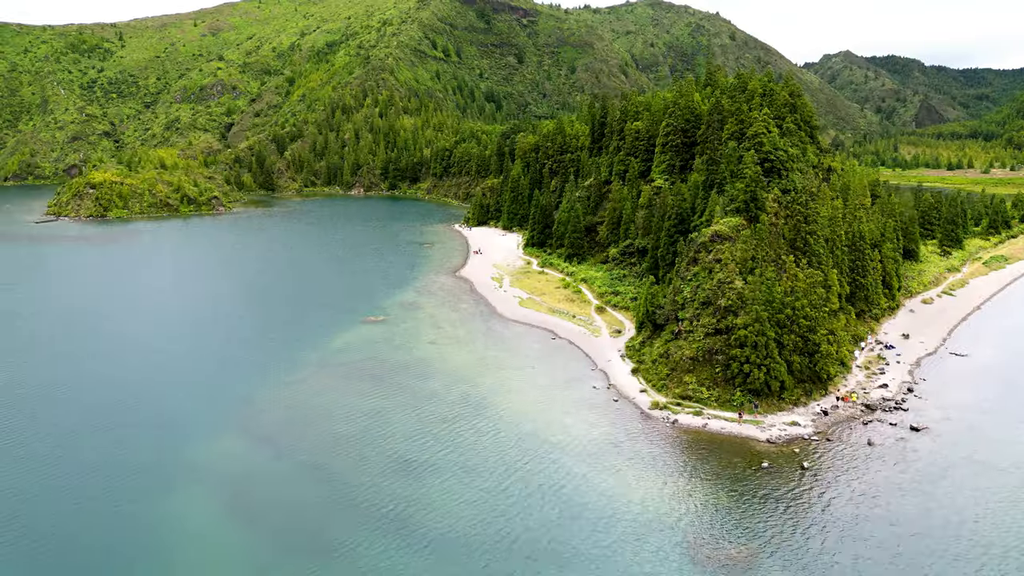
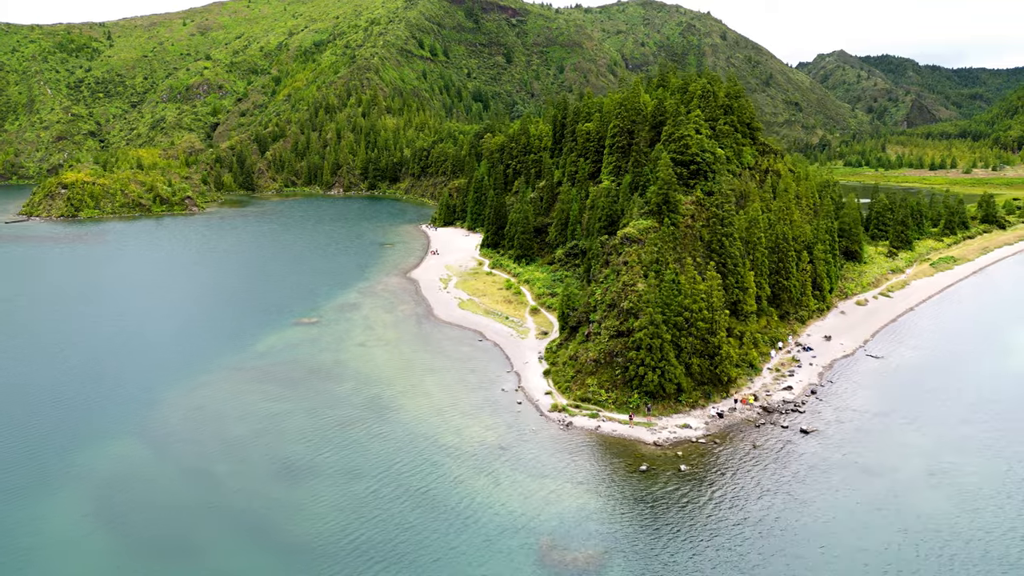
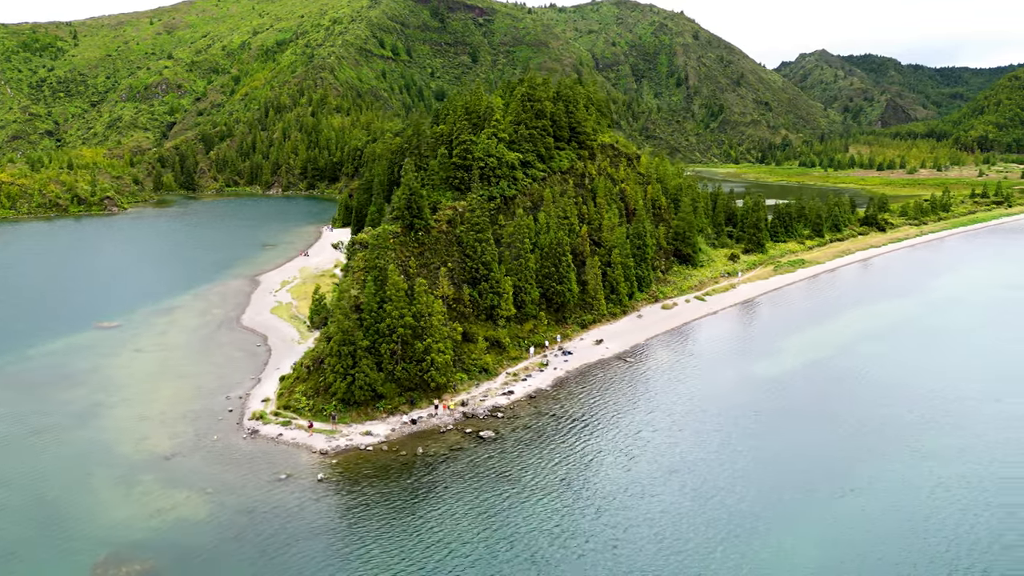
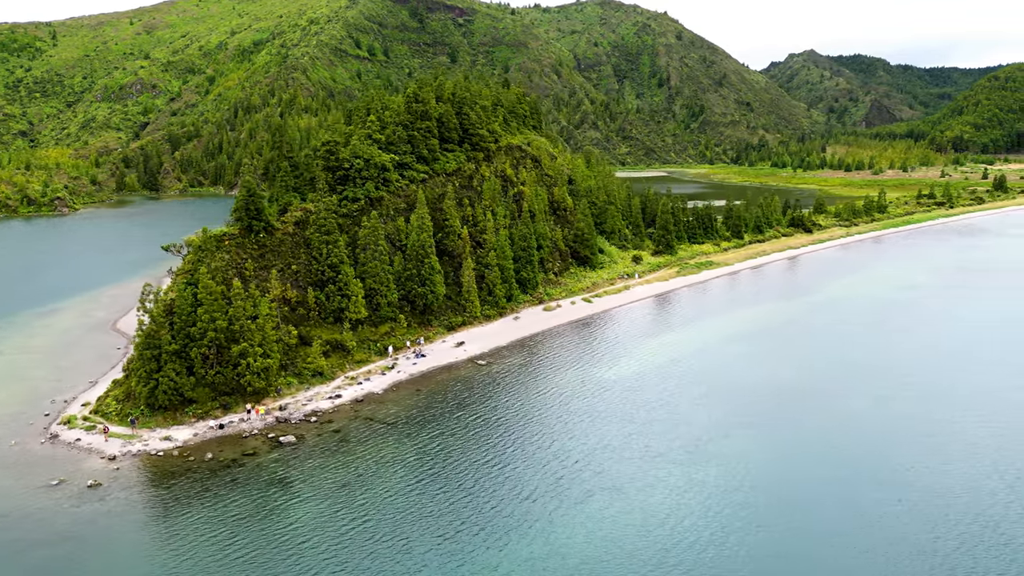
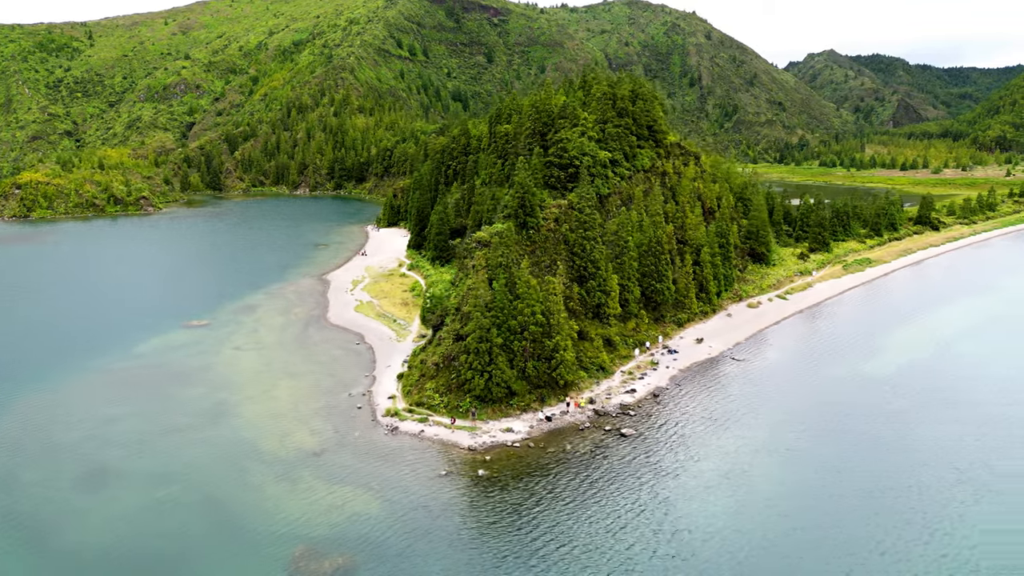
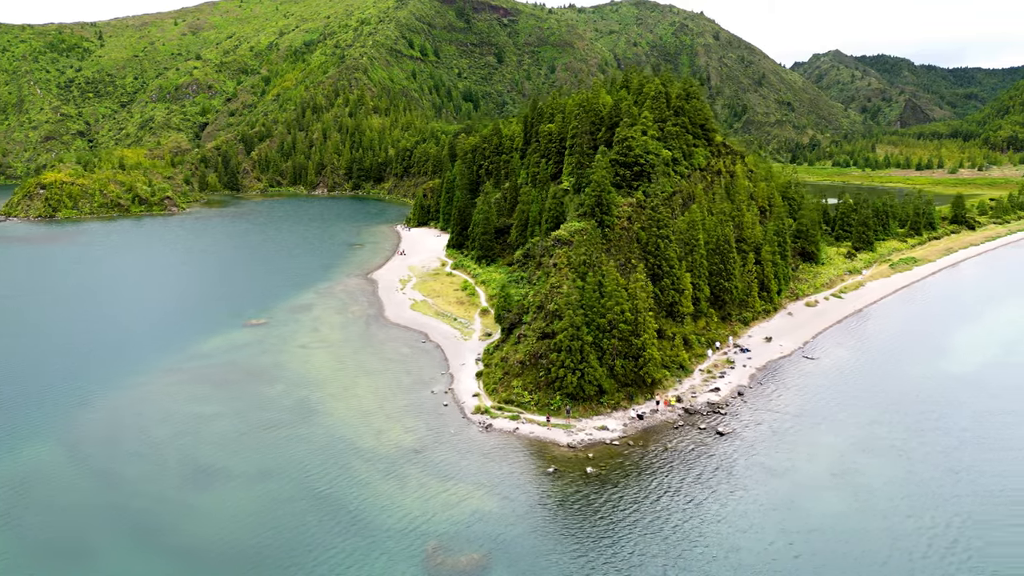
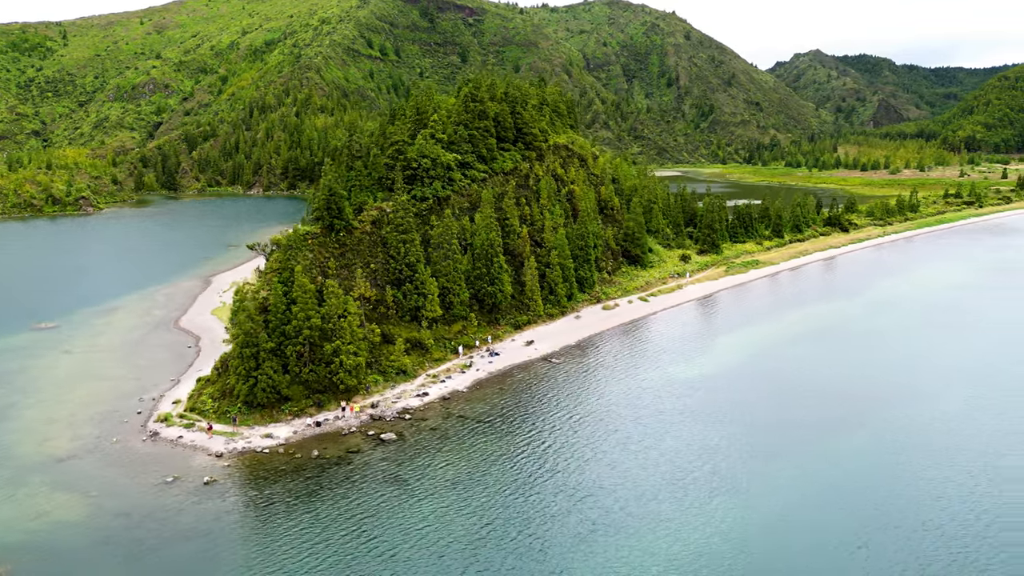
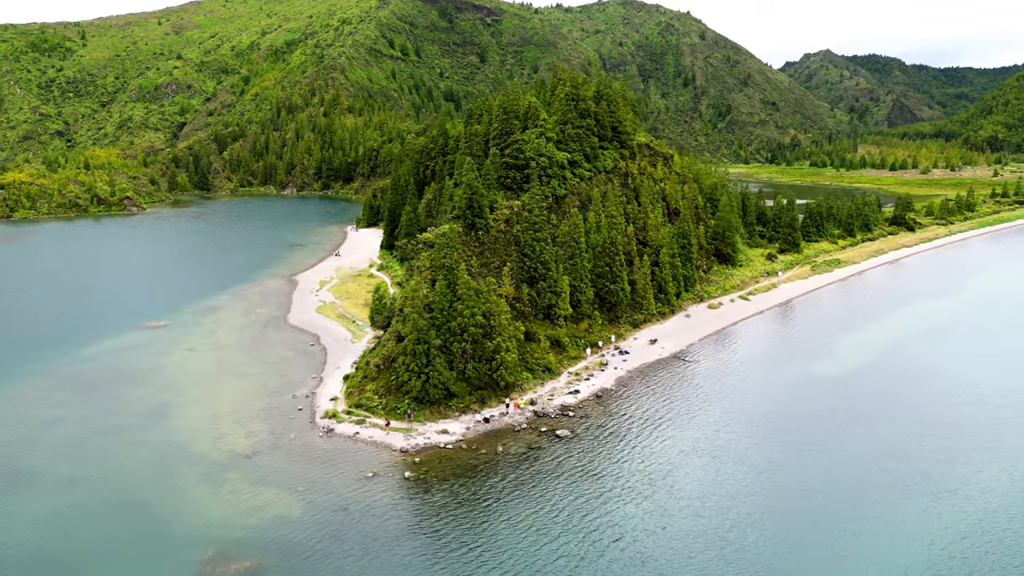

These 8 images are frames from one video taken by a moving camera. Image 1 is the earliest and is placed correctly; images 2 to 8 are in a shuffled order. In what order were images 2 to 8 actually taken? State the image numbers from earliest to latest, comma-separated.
2, 6, 5, 8, 3, 7, 4
